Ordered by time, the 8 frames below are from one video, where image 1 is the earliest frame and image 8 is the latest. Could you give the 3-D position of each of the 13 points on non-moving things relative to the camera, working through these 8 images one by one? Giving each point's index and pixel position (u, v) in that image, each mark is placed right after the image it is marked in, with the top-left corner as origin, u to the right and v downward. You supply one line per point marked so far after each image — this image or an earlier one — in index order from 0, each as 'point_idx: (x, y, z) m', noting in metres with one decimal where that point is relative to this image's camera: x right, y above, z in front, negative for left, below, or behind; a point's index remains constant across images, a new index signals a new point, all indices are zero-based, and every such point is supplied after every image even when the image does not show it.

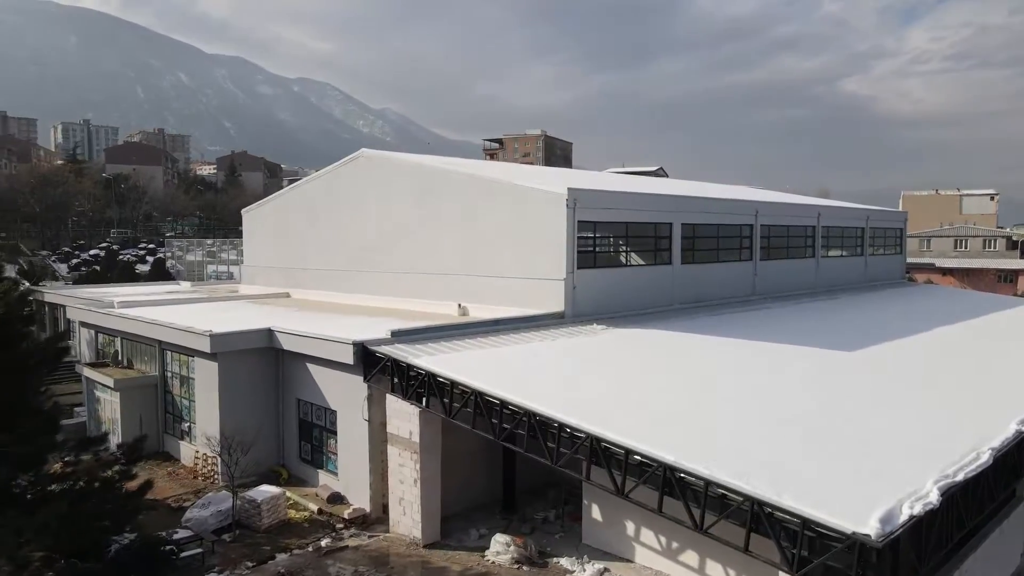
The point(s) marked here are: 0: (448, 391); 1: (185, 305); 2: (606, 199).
0: (-0.7, -1.2, +8.3) m
1: (-6.8, -0.4, +15.5) m
2: (+1.6, +1.5, +12.5) m
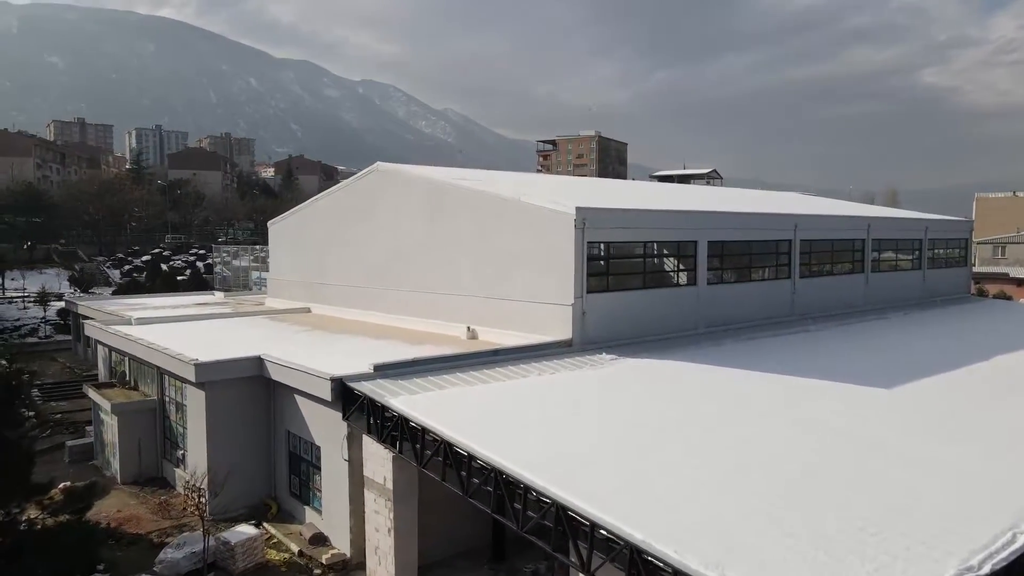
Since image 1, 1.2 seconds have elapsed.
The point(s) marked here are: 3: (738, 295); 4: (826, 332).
0: (-0.9, -1.5, +7.7) m
1: (-6.5, -0.7, +15.3) m
2: (+1.7, +1.1, +11.7) m
3: (+4.3, -0.1, +13.9) m
4: (+6.0, -0.8, +14.3) m
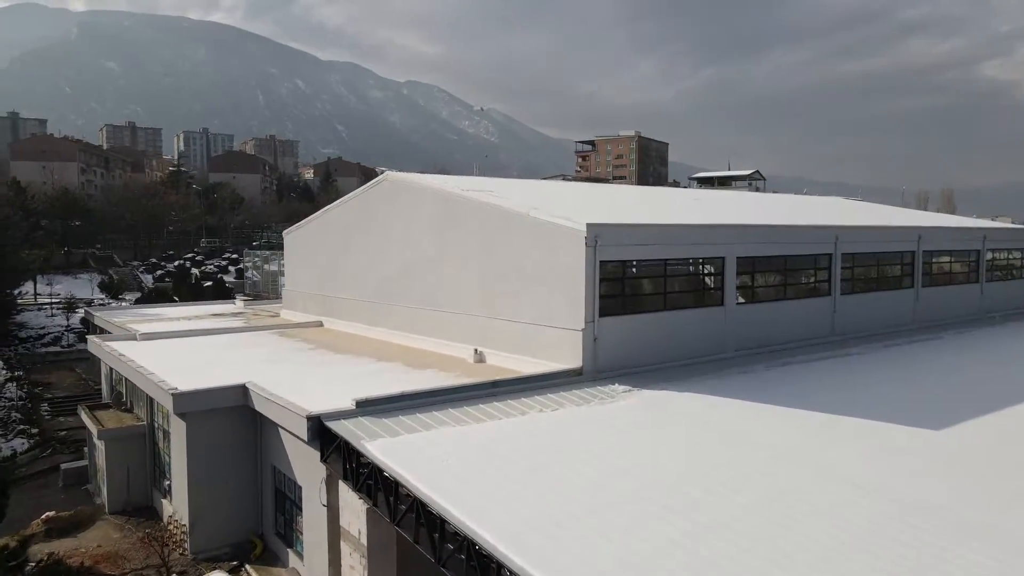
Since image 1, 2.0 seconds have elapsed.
0: (-1.1, -1.9, +6.8) m
1: (-6.1, -1.0, +14.8) m
2: (+1.8, +0.8, +10.7) m
3: (+4.5, -0.5, +12.8) m
4: (+6.3, -1.2, +13.0) m
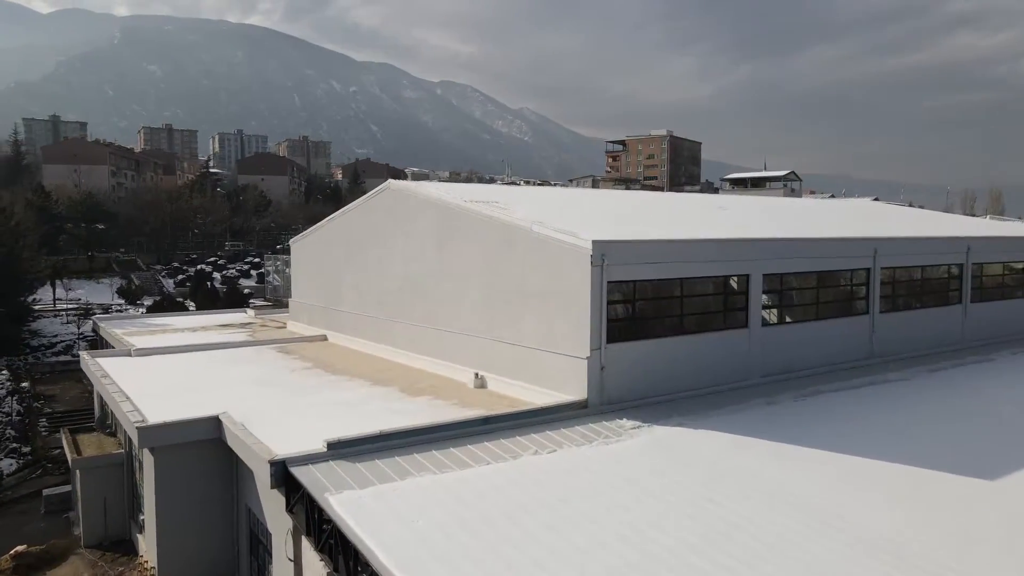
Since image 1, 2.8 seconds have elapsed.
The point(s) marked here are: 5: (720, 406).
0: (-1.3, -2.2, +5.9) m
1: (-5.9, -1.3, +14.1) m
2: (+1.8, +0.5, +9.7) m
3: (+4.6, -0.8, +11.7) m
4: (+6.4, -1.5, +11.8) m
5: (+2.8, -1.6, +9.9) m
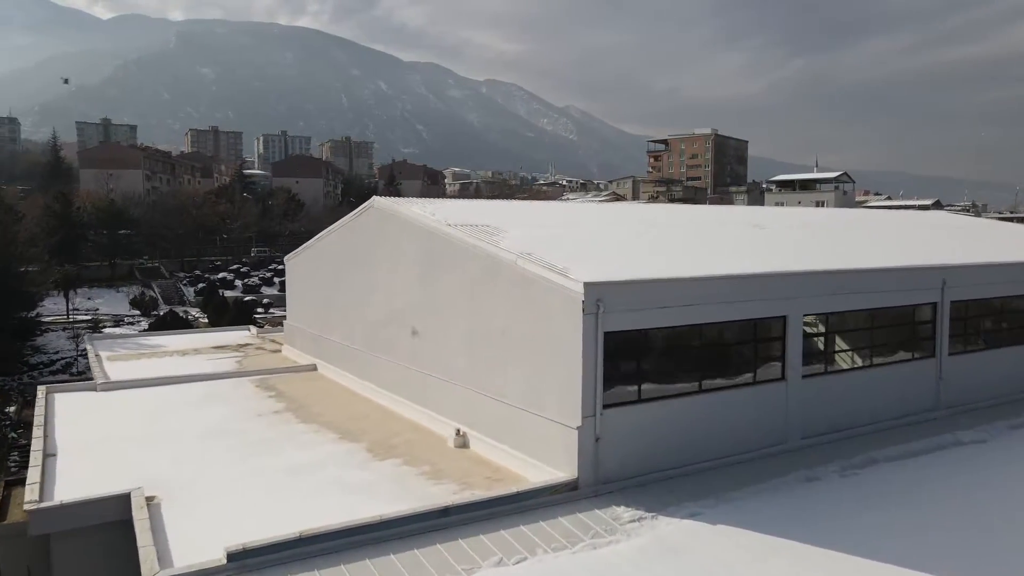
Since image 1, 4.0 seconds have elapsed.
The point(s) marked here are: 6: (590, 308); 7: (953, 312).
0: (-1.7, -2.7, +4.3) m
1: (-5.9, -1.8, +12.8) m
2: (+1.6, 0.0, +7.8) m
3: (+4.4, -1.3, +9.6) m
4: (+6.2, -2.0, +9.7) m
5: (+2.6, -2.1, +8.0) m
6: (+0.8, -0.2, +7.3) m
7: (+6.4, -0.4, +10.7) m
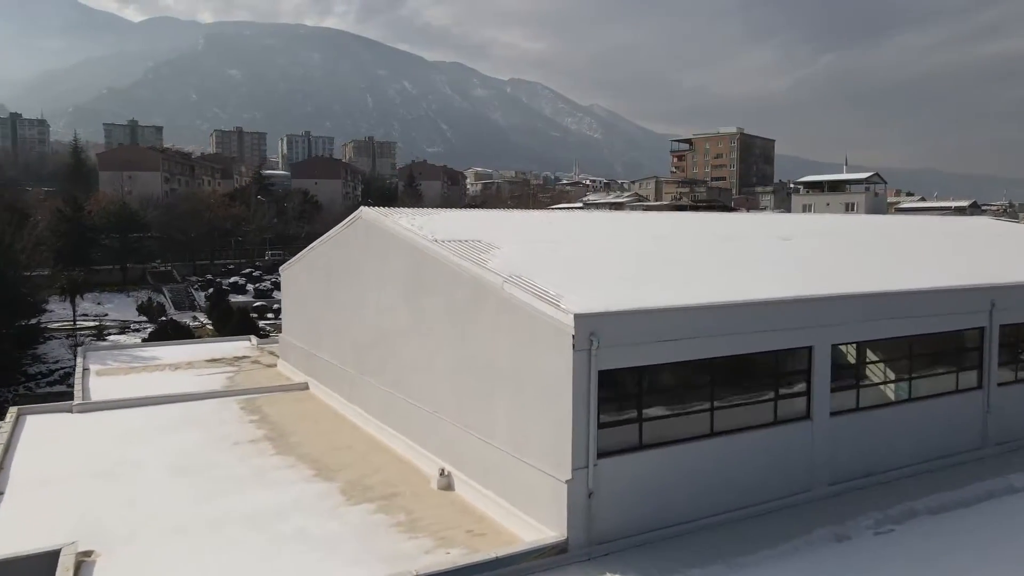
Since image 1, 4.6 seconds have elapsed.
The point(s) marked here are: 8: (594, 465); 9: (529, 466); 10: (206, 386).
0: (-2.0, -3.0, +3.4) m
1: (-5.9, -2.0, +12.0) m
2: (+1.4, -0.3, +6.8) m
3: (+4.3, -1.6, +8.5) m
4: (+6.1, -2.3, +8.5) m
5: (+2.4, -2.4, +7.0) m
6: (+0.6, -0.5, +6.3) m
7: (+6.3, -0.6, +9.5) m
8: (+0.7, -1.6, +6.5) m
9: (+0.2, -1.7, +7.0) m
10: (-5.9, -1.9, +14.2) m
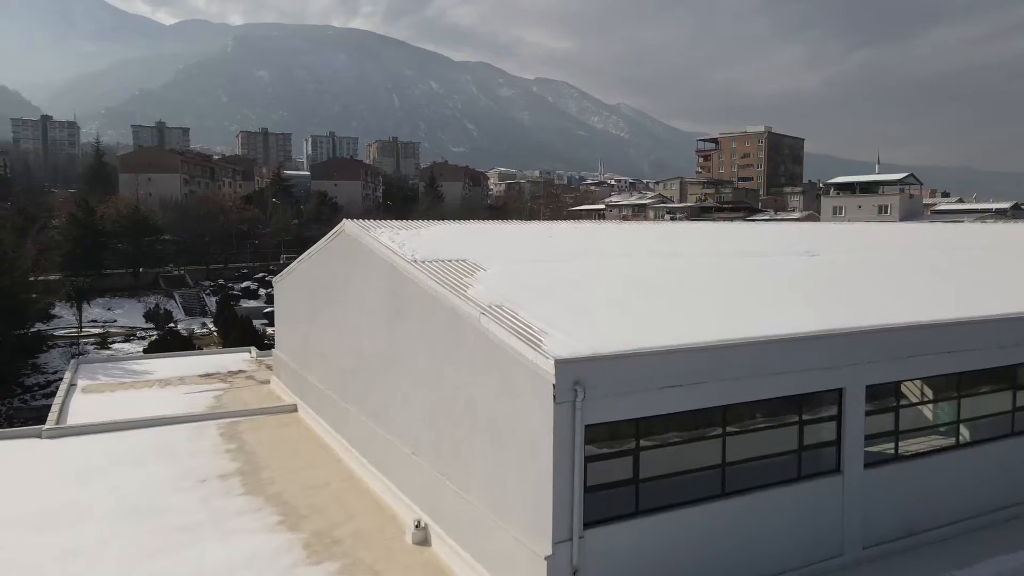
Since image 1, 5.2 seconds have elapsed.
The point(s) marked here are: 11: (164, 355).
0: (-2.4, -3.2, +2.5) m
1: (-5.9, -2.3, +11.2) m
2: (+1.2, -0.6, +5.7) m
3: (+4.2, -1.9, +7.4) m
4: (+6.0, -2.6, +7.3) m
5: (+2.2, -2.7, +5.9) m
6: (+0.4, -0.8, +5.3) m
7: (+6.2, -0.9, +8.3) m
8: (+0.5, -1.8, +5.5) m
9: (0.0, -2.0, +6.0) m
10: (-5.8, -2.2, +13.4) m
11: (-9.0, -1.7, +19.3) m
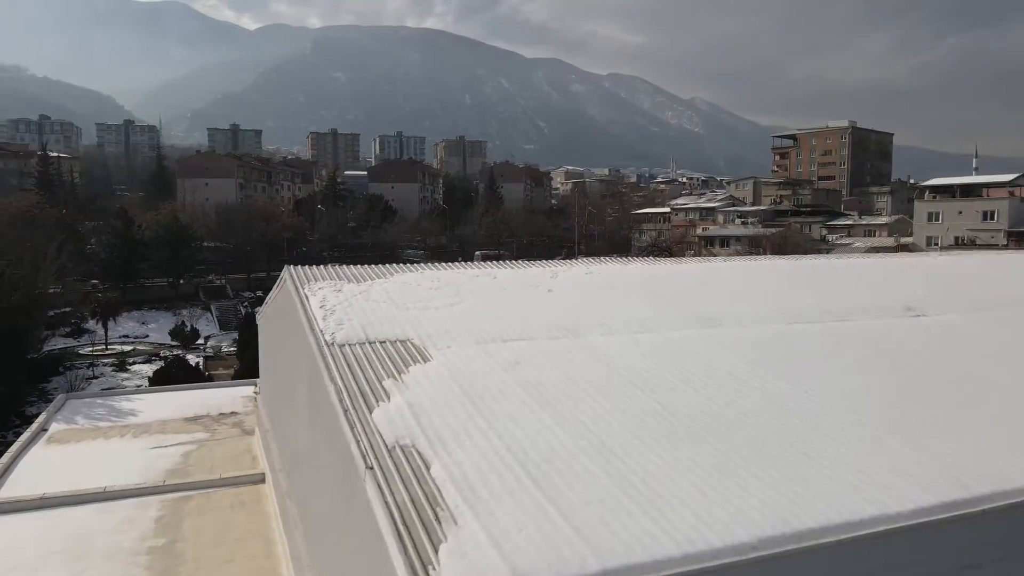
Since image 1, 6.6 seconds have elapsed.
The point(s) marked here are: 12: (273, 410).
0: (-3.2, -4.0, +0.2) m
1: (-5.9, -2.9, +9.3) m
2: (+0.6, -1.3, +3.1) m
3: (+3.7, -2.6, +4.5) m
4: (+5.5, -3.4, +4.2) m
5: (+1.6, -3.4, +3.2) m
6: (-0.2, -1.5, +2.8) m
7: (+5.9, -1.7, +5.2) m
8: (-0.1, -2.6, +3.0) m
9: (-0.6, -2.7, +3.5) m
10: (-5.6, -2.8, +11.5) m
11: (-8.3, -2.4, +17.6) m
12: (-3.3, -1.6, +10.1) m
